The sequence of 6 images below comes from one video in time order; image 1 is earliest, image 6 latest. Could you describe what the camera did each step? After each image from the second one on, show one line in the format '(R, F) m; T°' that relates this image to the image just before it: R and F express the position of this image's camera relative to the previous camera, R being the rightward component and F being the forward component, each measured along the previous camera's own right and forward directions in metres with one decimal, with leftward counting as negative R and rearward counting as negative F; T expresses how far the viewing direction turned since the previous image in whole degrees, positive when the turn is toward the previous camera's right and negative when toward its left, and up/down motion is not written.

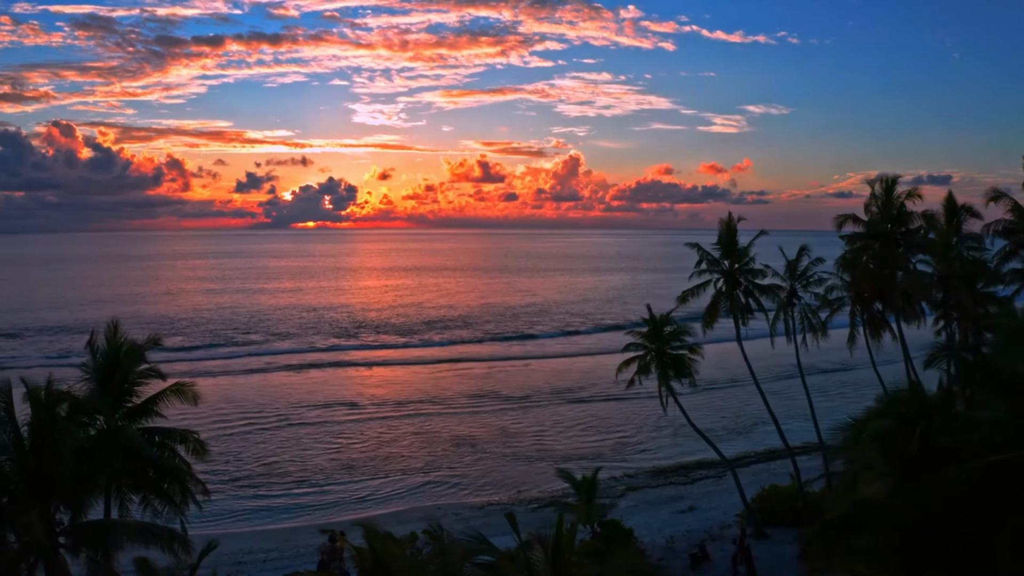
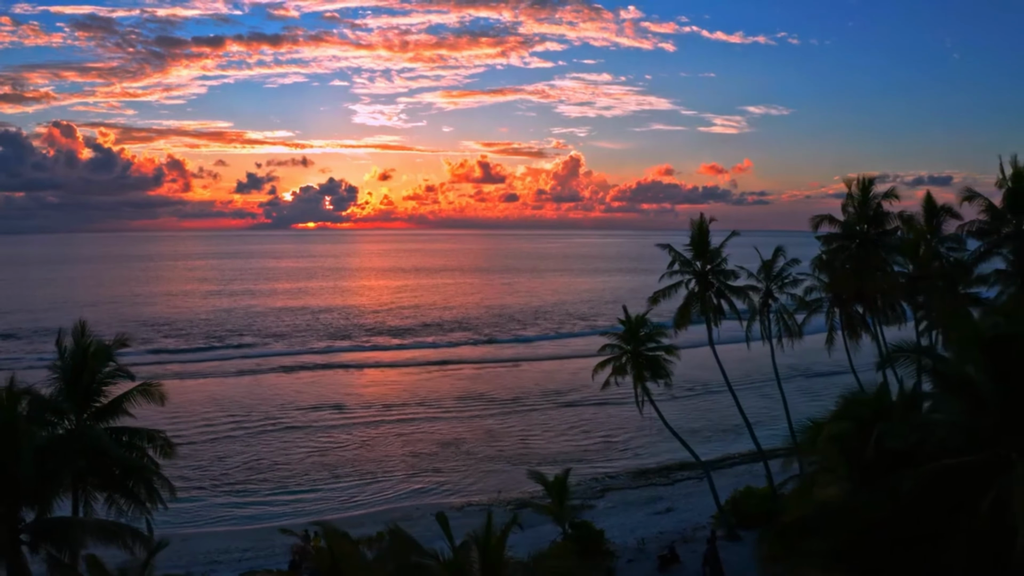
(+0.7, +0.1) m; 0°
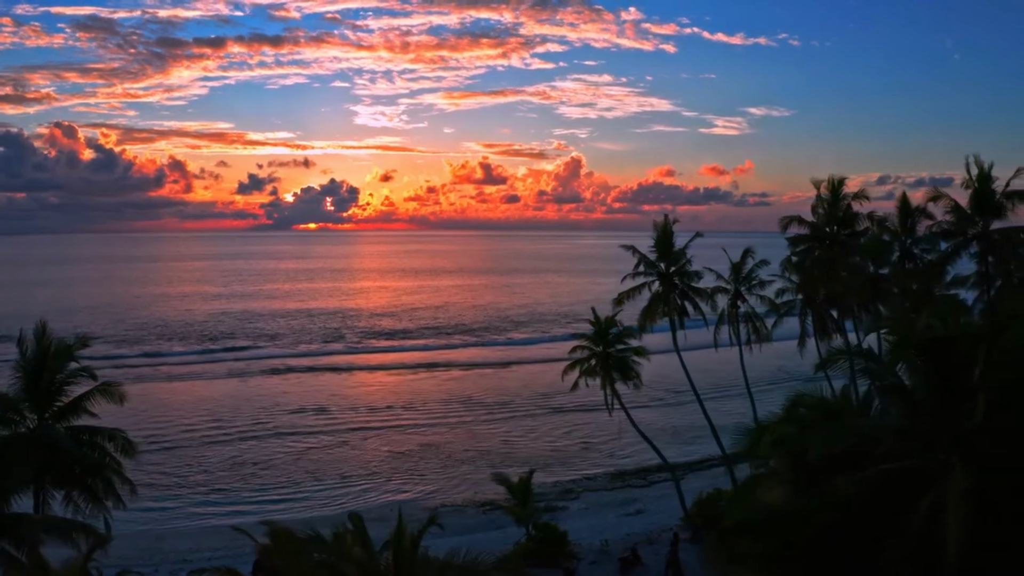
(+0.8, 0.0) m; 0°
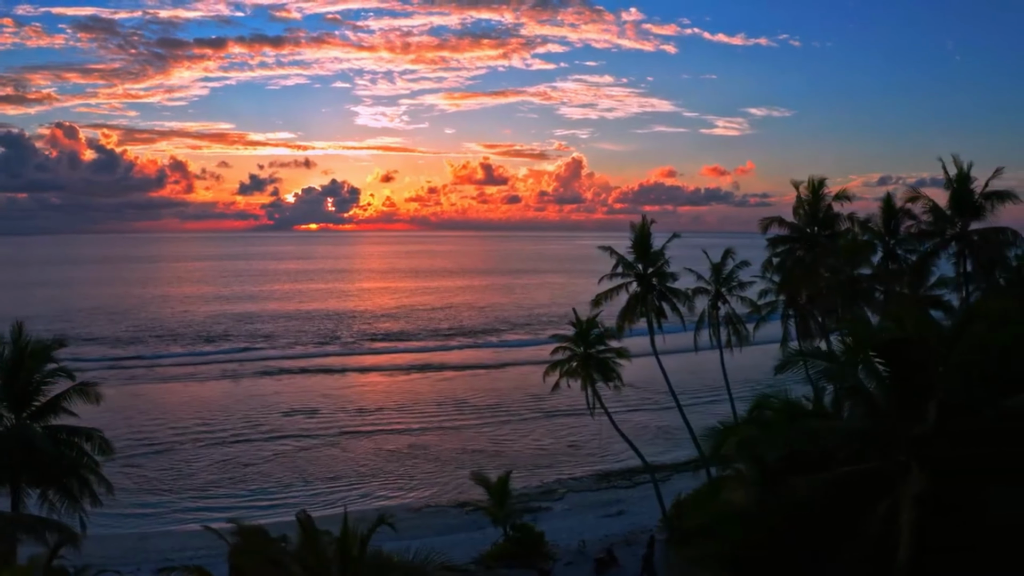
(+0.5, 0.0) m; 0°
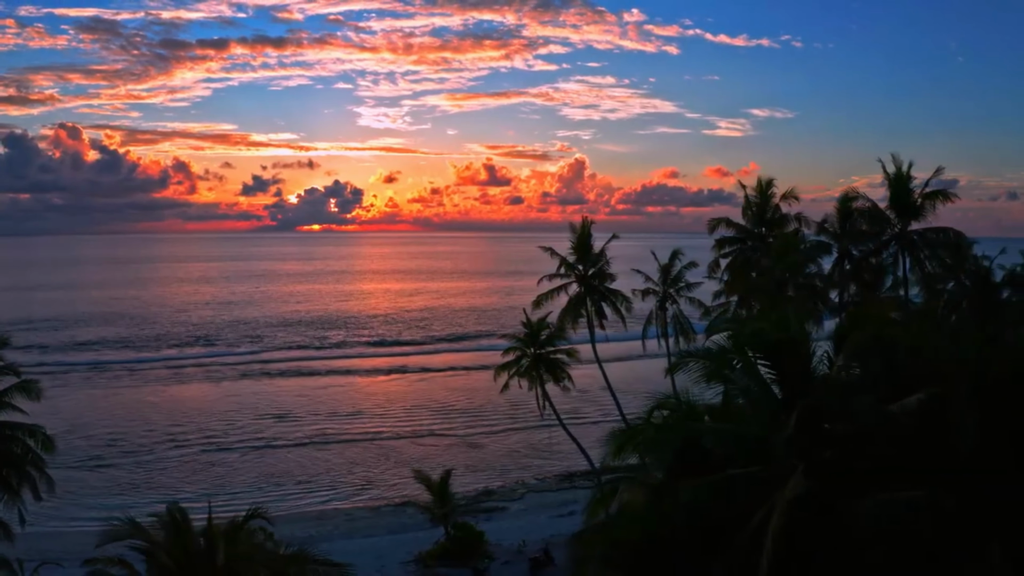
(+1.4, -0.1) m; 0°
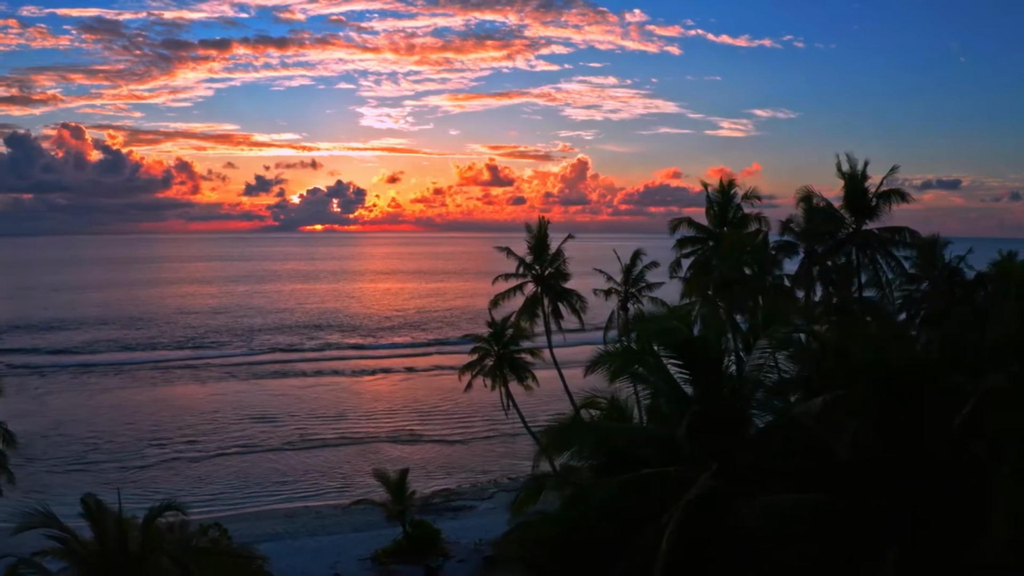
(+1.0, -0.1) m; 0°
